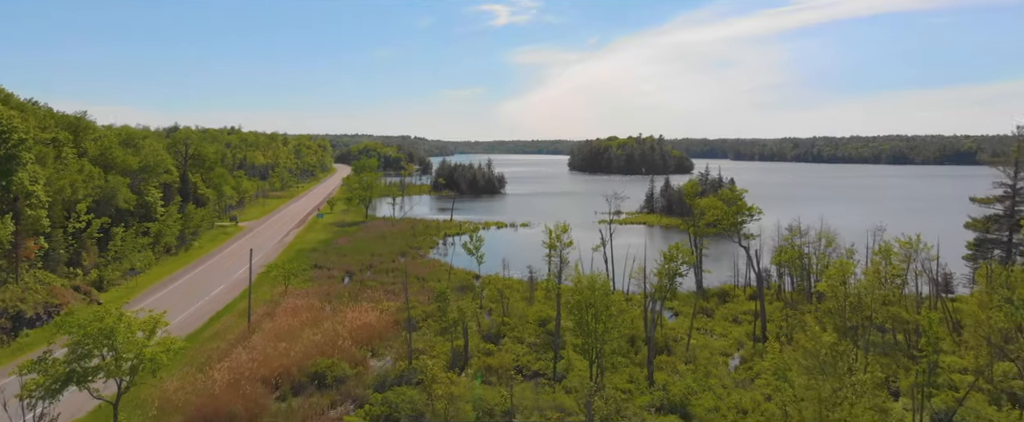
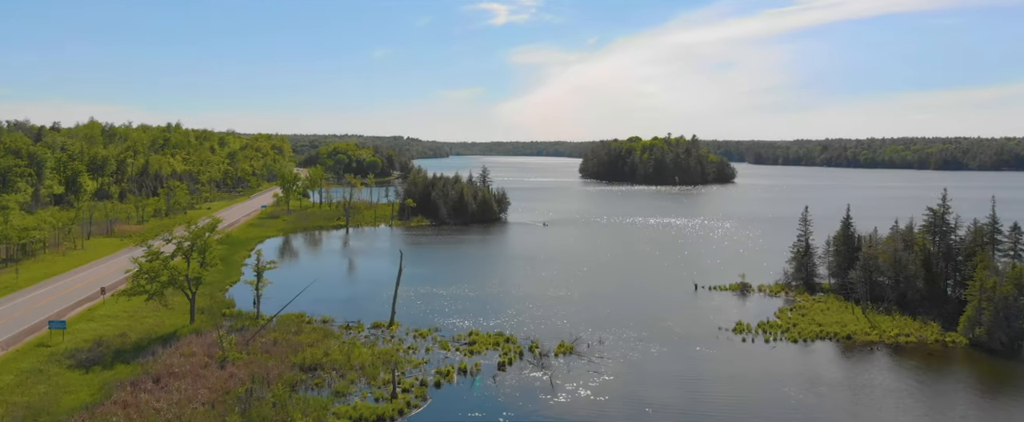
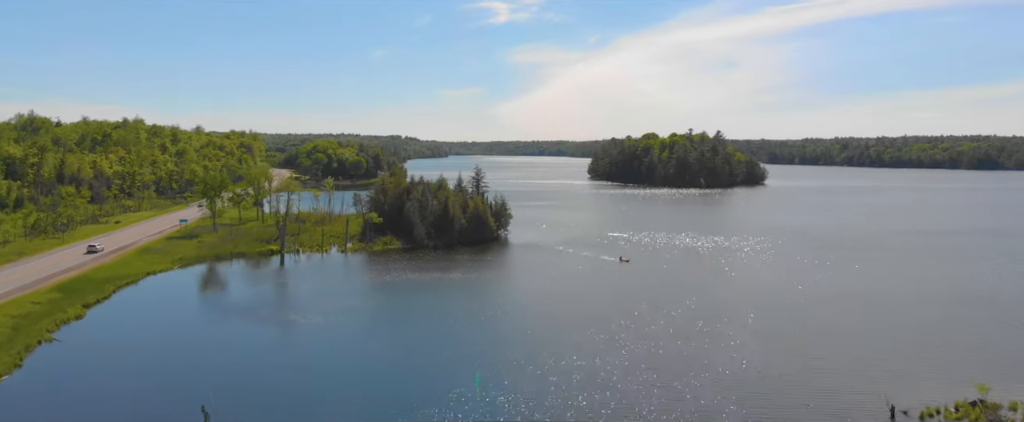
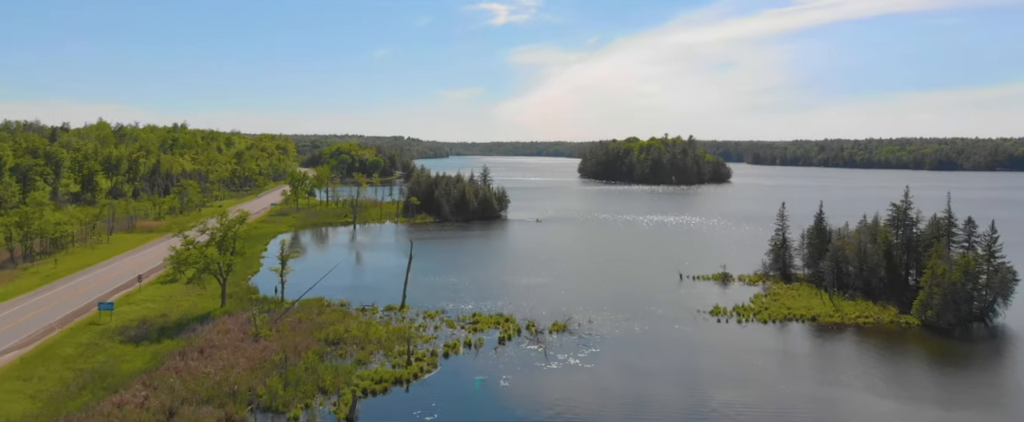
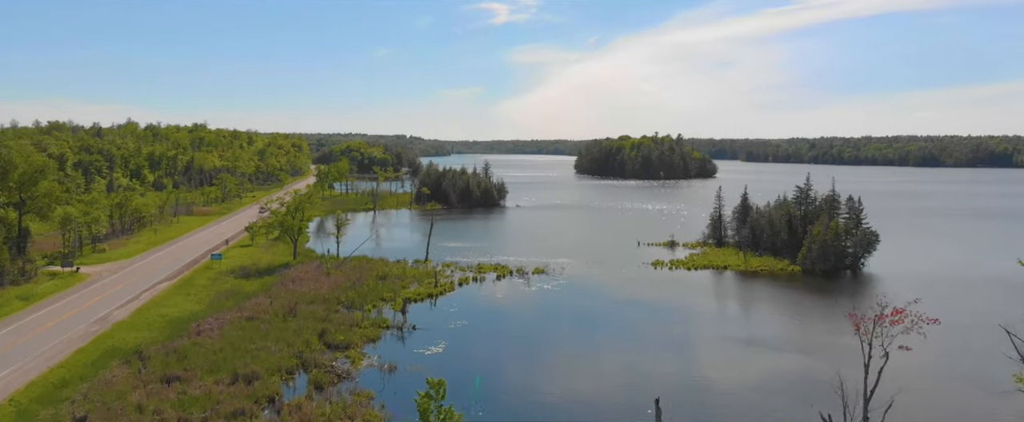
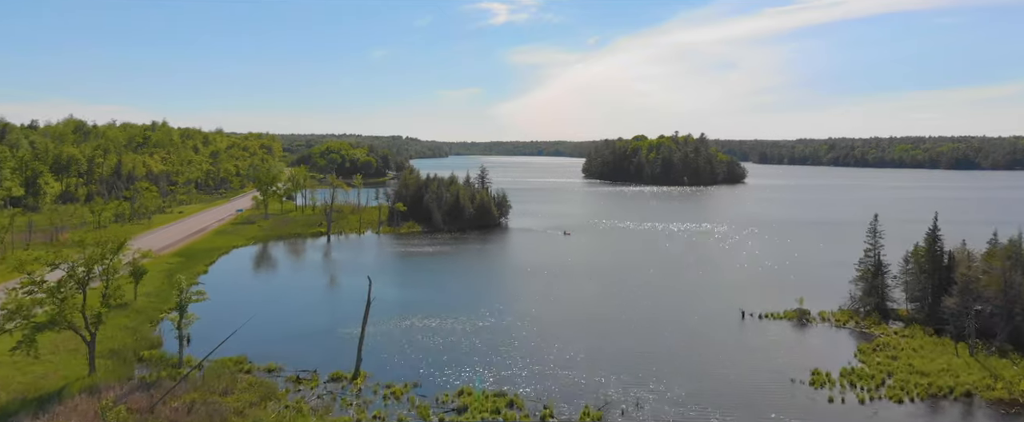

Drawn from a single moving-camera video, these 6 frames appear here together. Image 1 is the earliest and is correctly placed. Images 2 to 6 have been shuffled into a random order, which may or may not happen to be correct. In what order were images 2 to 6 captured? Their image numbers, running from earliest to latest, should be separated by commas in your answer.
5, 4, 2, 6, 3
